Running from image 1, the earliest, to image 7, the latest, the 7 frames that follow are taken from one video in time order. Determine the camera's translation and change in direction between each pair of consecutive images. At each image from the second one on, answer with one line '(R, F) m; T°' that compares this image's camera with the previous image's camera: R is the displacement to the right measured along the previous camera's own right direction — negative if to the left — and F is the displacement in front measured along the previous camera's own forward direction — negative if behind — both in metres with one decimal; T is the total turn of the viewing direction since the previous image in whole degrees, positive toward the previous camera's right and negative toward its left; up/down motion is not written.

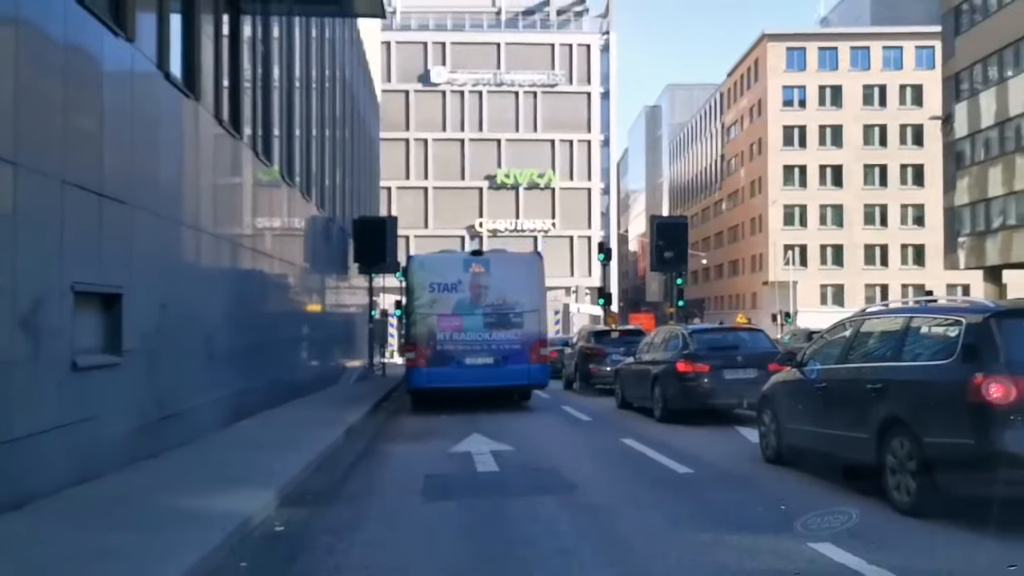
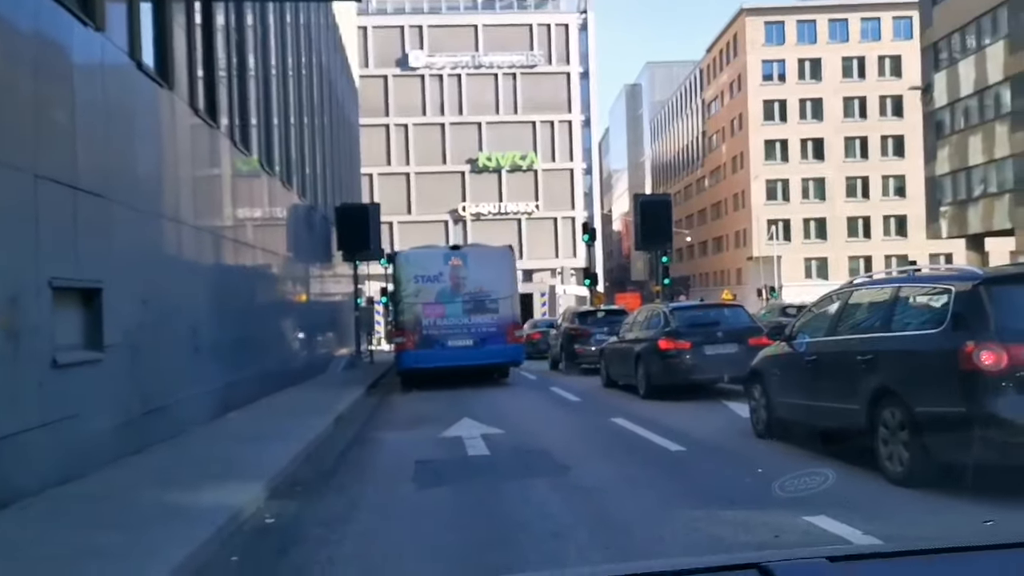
(0.0, +0.1) m; +1°
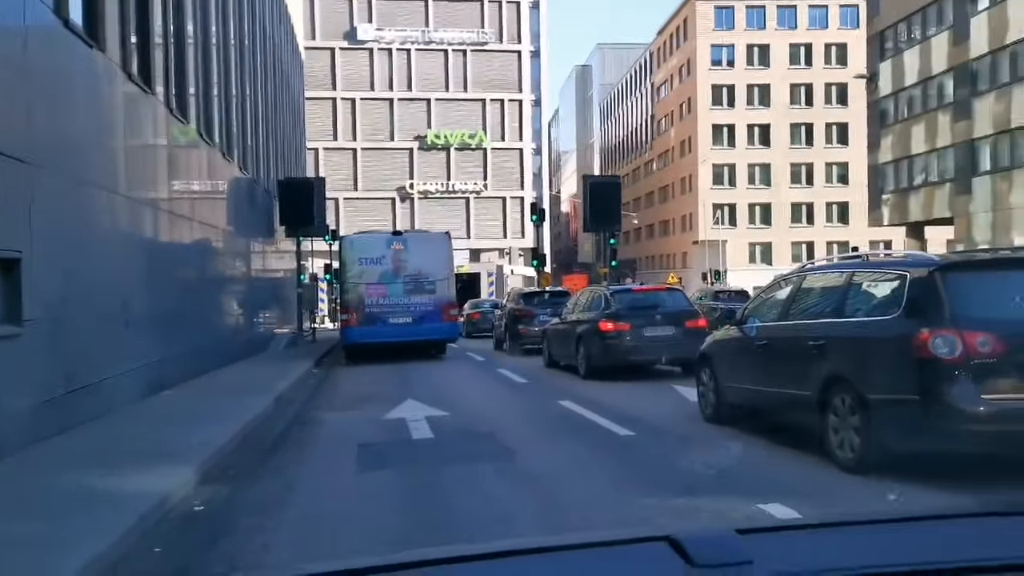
(0.0, +0.3) m; +3°
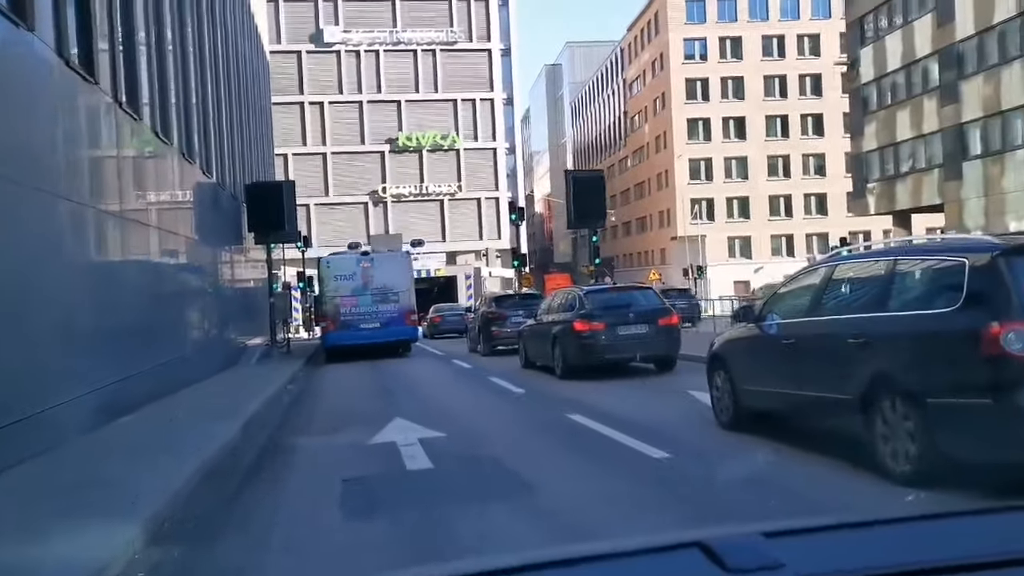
(-0.2, +1.2) m; +1°
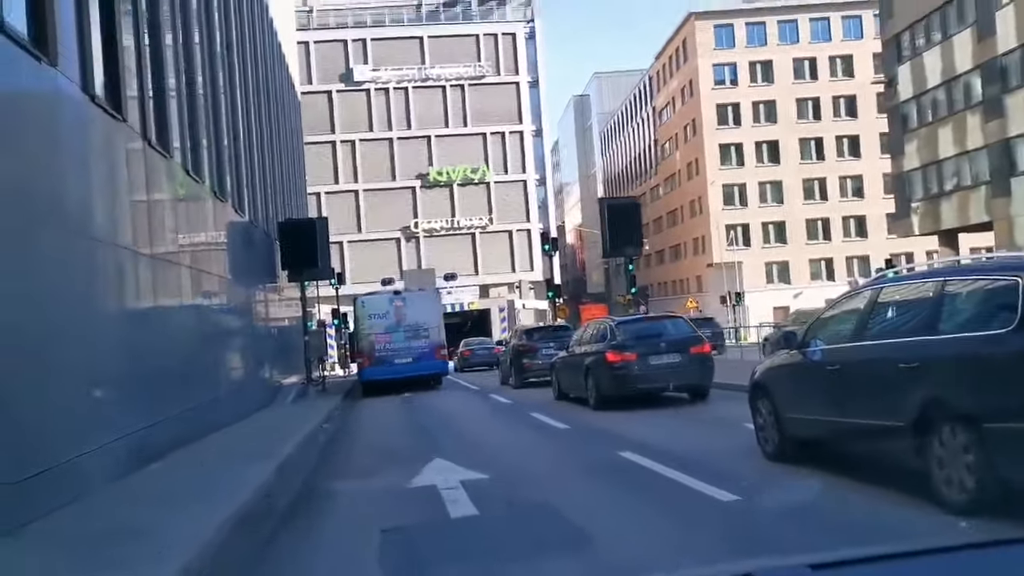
(-0.1, +0.5) m; -2°
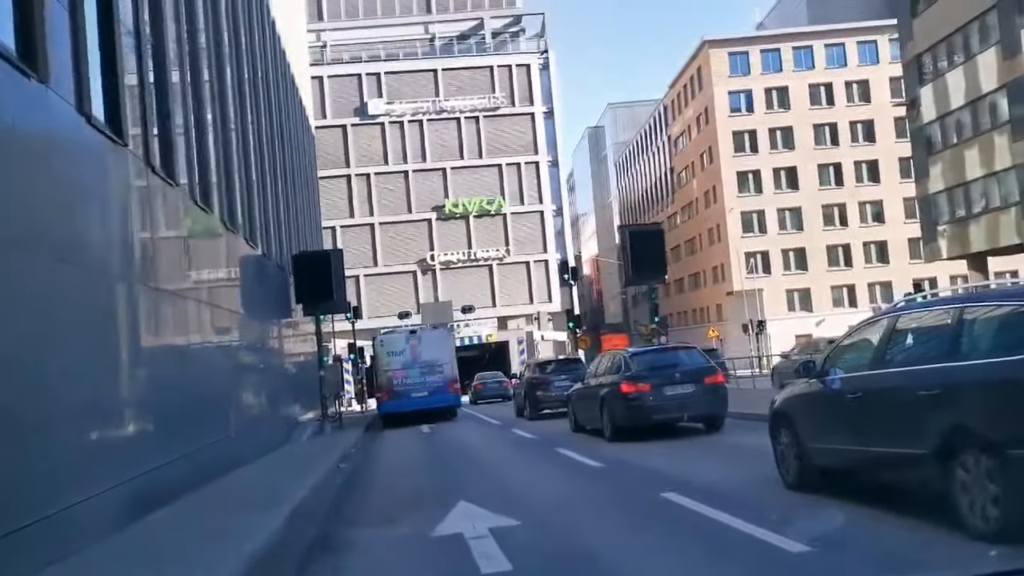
(-0.1, +0.7) m; -1°
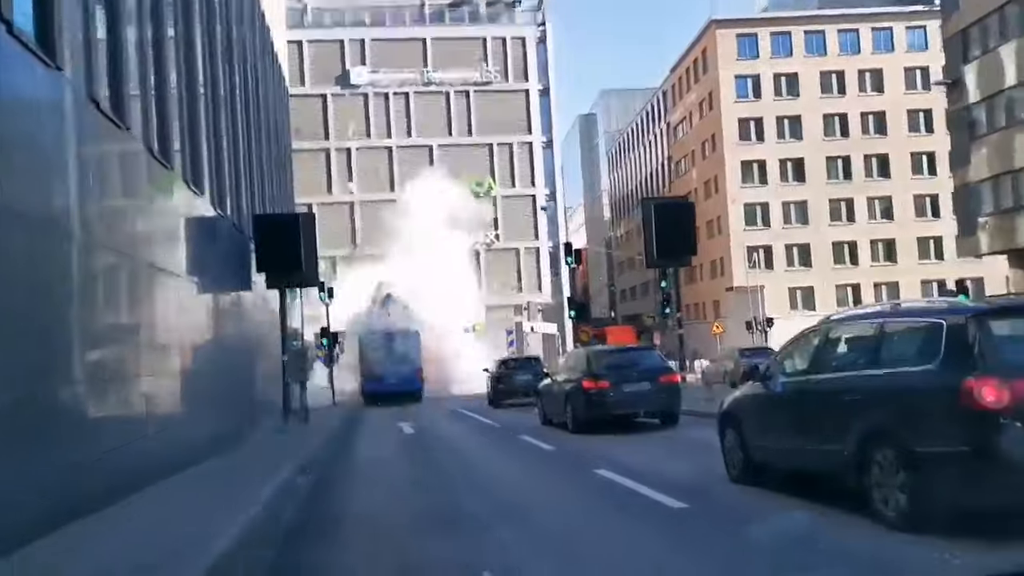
(-0.5, +3.7) m; +1°
